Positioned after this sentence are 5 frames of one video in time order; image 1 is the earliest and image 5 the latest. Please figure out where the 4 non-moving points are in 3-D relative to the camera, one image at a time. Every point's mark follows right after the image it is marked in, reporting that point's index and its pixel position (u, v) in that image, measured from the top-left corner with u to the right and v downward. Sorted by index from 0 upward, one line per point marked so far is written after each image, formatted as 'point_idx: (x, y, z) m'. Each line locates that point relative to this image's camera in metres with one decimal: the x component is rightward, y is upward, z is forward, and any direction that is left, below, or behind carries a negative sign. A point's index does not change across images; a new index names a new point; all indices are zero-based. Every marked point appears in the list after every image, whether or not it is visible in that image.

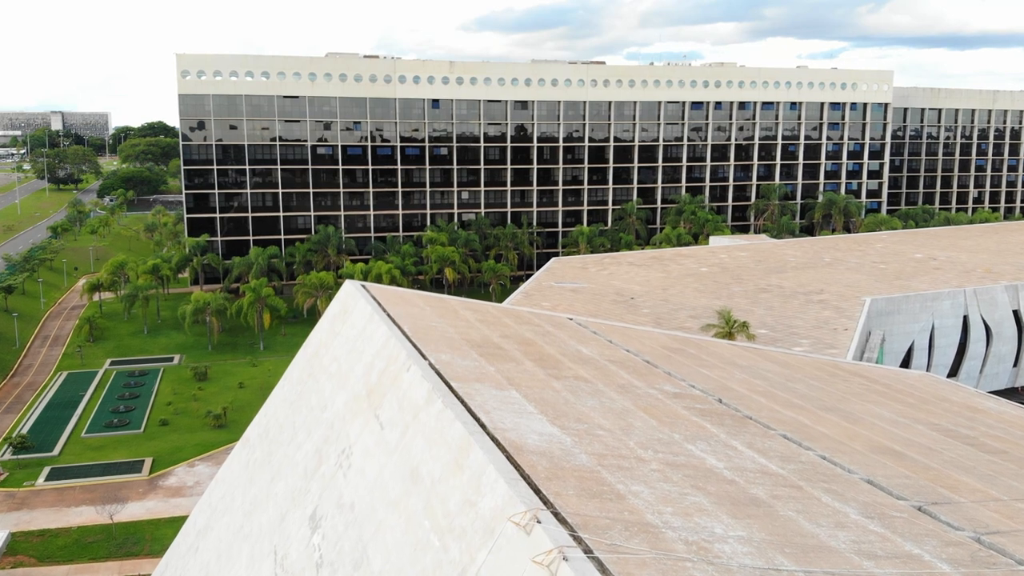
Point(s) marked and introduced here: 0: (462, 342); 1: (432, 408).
0: (-0.9, -1.0, +17.8) m
1: (-1.1, -1.6, +13.0) m
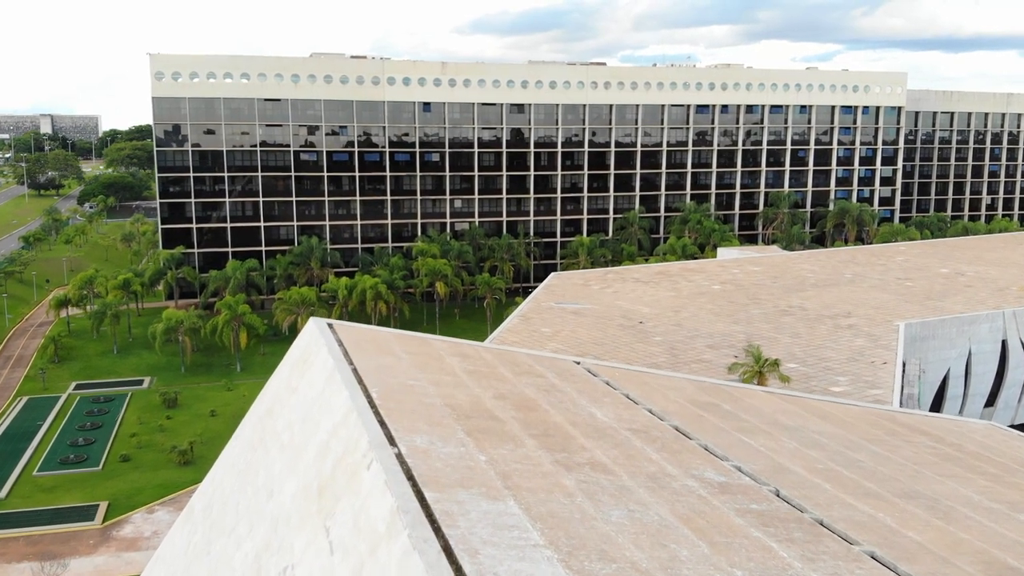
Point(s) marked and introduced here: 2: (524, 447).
0: (-1.0, -1.8, +14.0) m
1: (-1.1, -2.4, +9.2) m
2: (+0.2, -2.1, +12.8) m
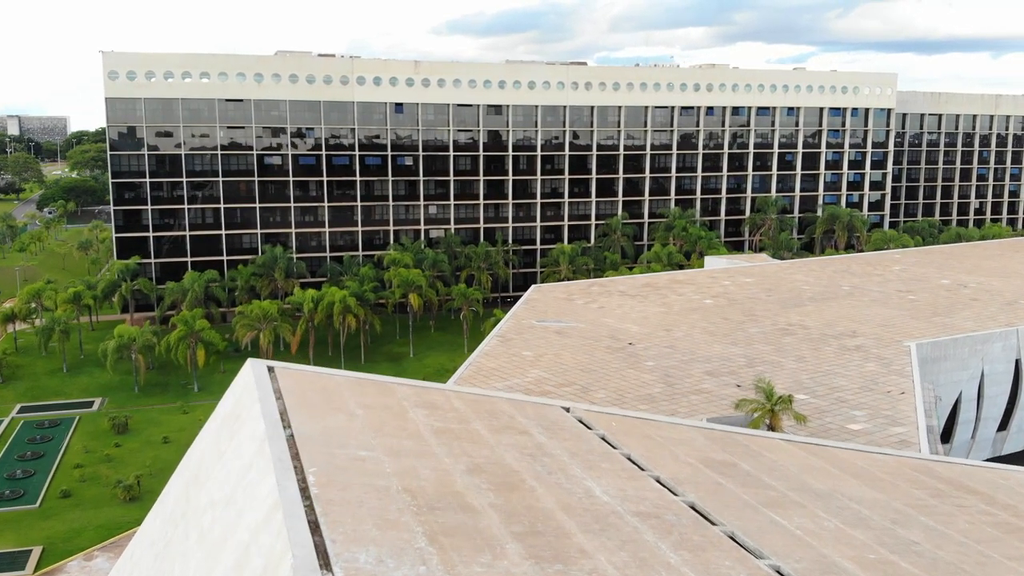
0: (-1.2, -2.4, +10.9) m
1: (-1.3, -3.0, +6.1) m
2: (-0.1, -2.7, +9.8) m
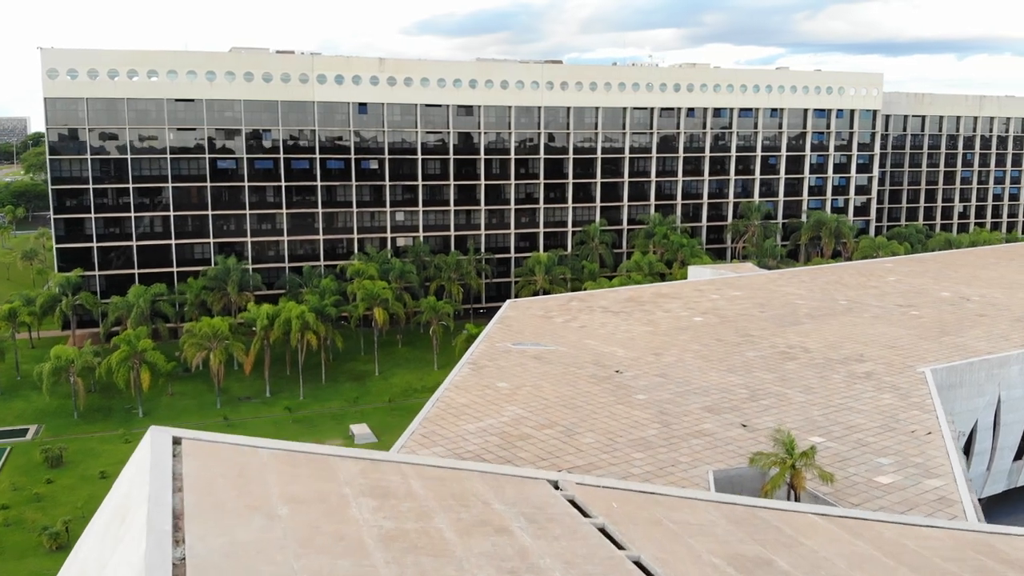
0: (-1.4, -3.1, +7.4) m
1: (-1.3, -3.7, +2.6) m
2: (-0.2, -3.4, +6.3) m
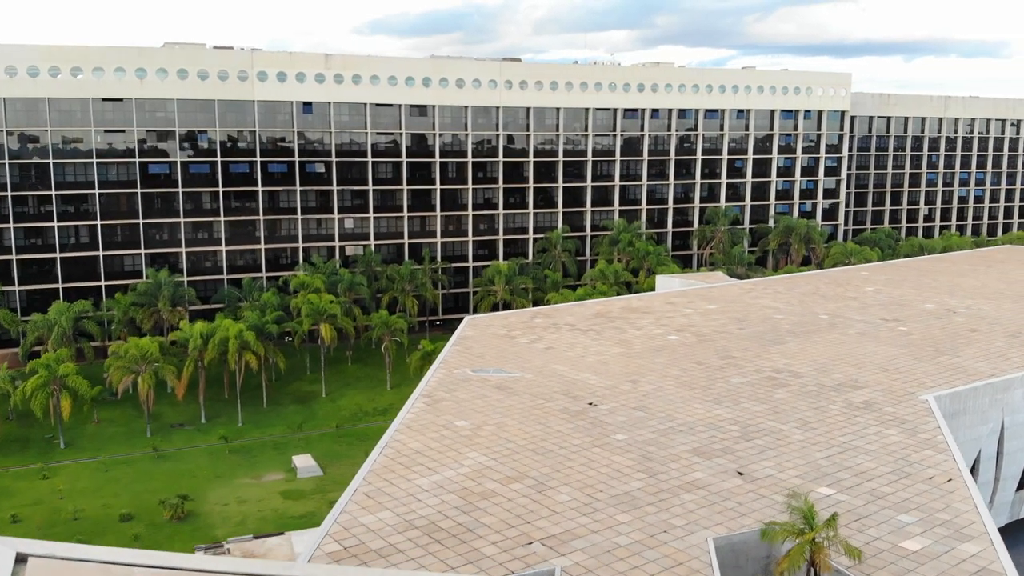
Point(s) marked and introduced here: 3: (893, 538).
0: (-1.5, -3.7, +4.1) m
1: (-1.1, -4.3, -0.7) m
2: (-0.2, -4.0, +3.0) m
3: (+6.8, -4.5, +17.2) m
